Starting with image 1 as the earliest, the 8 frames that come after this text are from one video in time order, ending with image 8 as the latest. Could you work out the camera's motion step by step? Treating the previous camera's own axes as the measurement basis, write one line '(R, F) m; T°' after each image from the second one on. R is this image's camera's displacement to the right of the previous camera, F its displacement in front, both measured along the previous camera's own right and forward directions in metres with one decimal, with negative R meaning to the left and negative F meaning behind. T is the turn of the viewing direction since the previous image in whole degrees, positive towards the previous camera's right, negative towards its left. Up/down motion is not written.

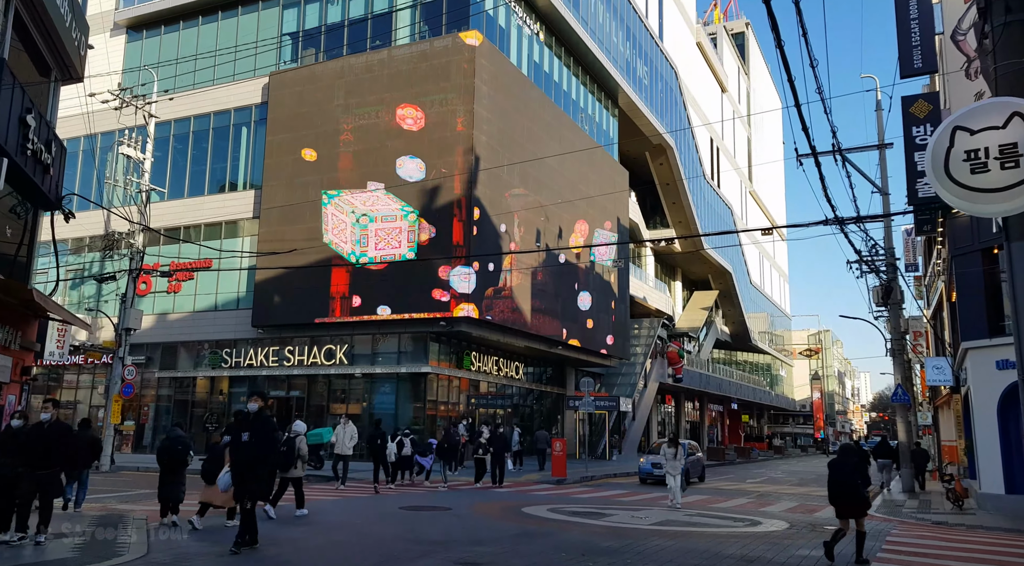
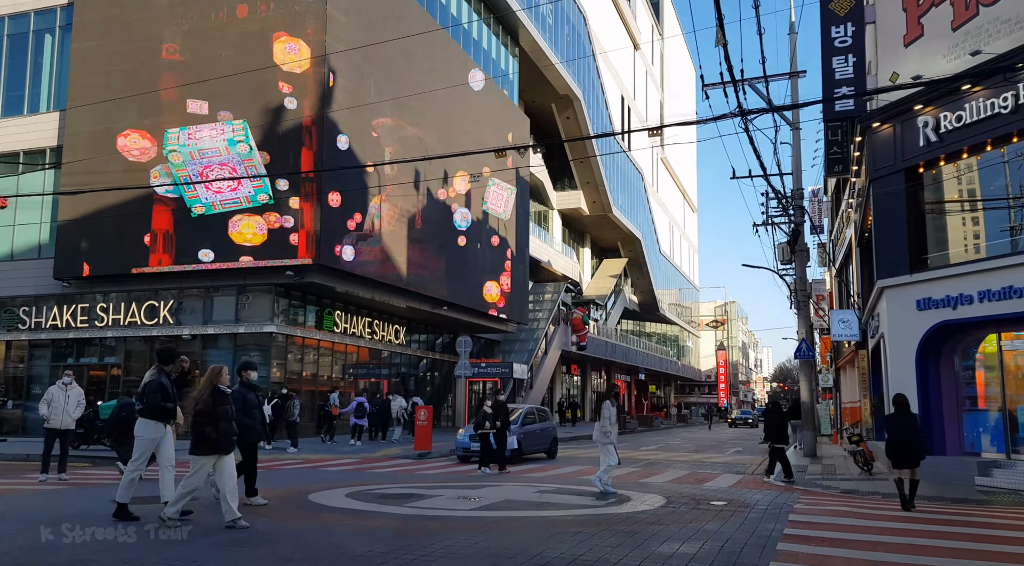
(+1.9, +4.0) m; +6°
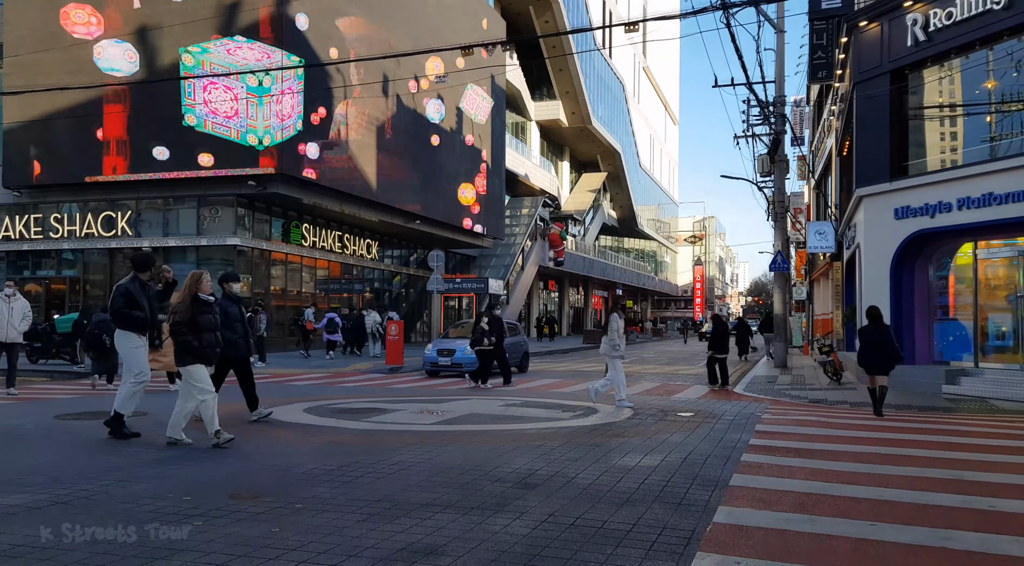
(+0.2, +0.5) m; +2°
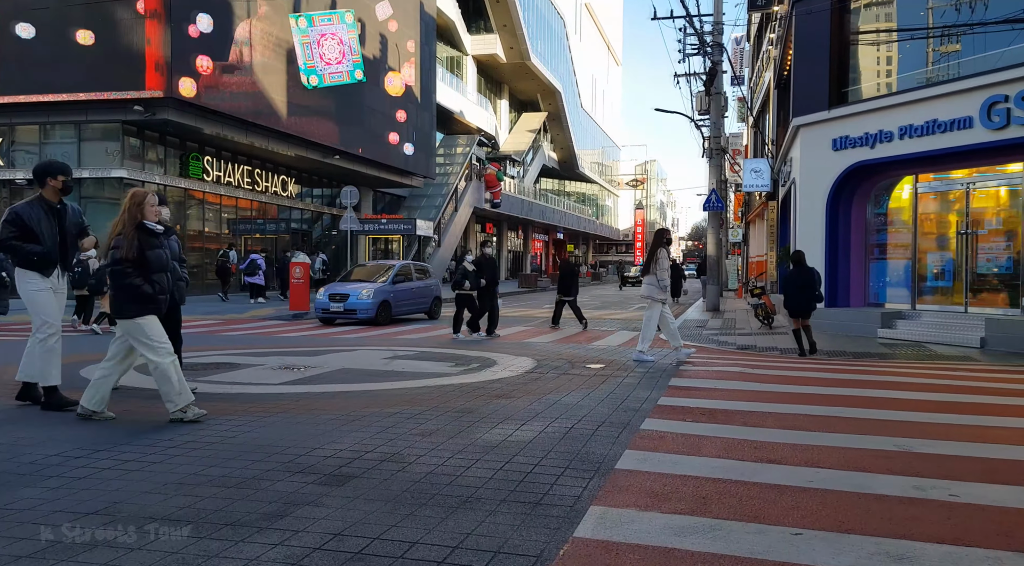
(+0.7, +1.6) m; +4°
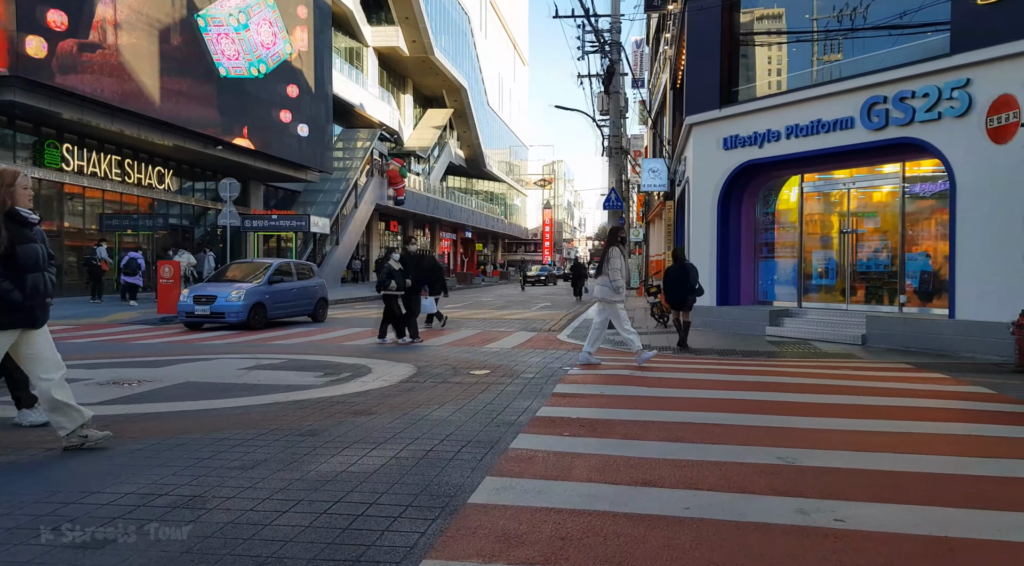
(+0.4, +0.7) m; +7°
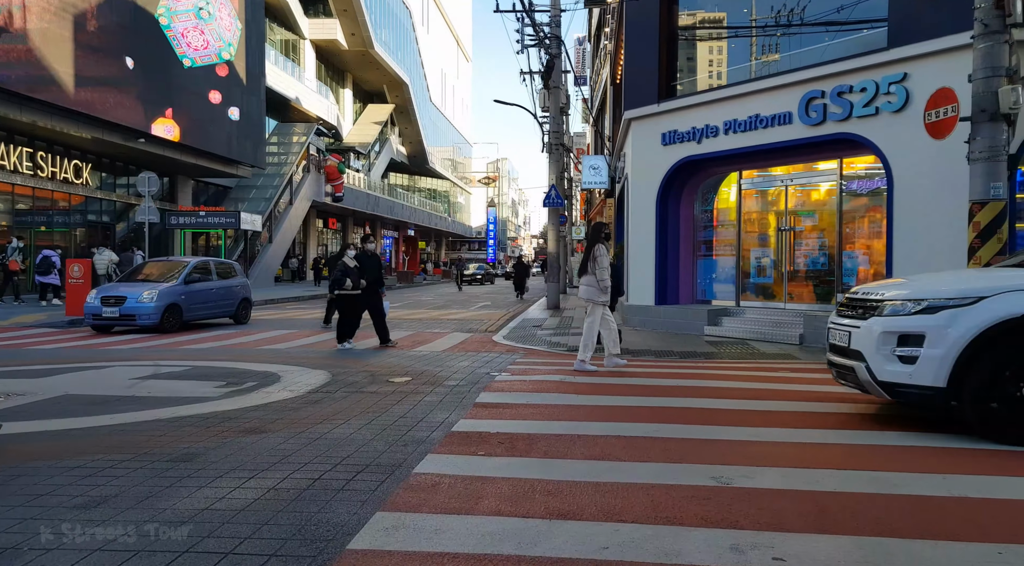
(+0.2, +0.6) m; +4°
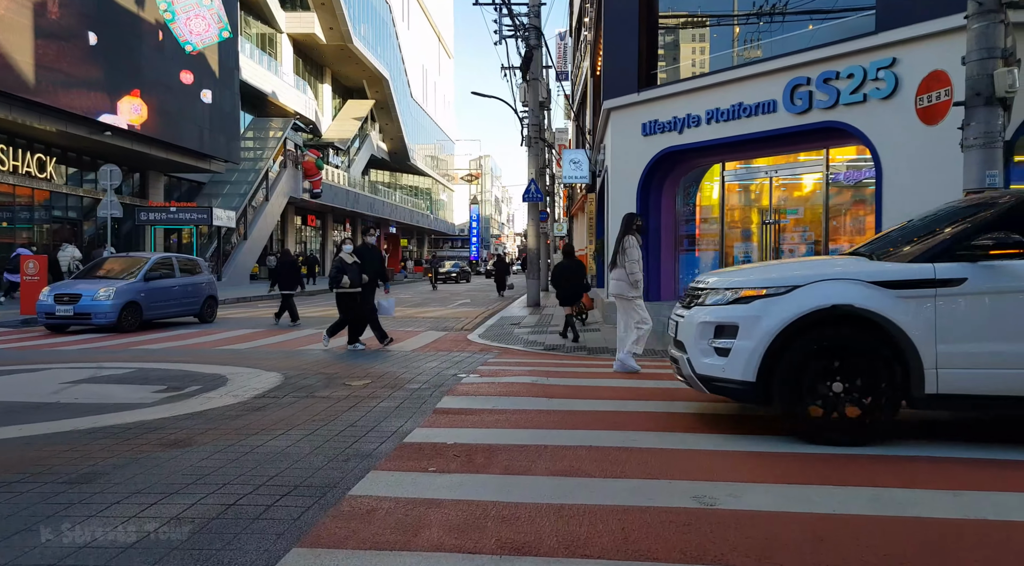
(+0.2, +0.6) m; +1°
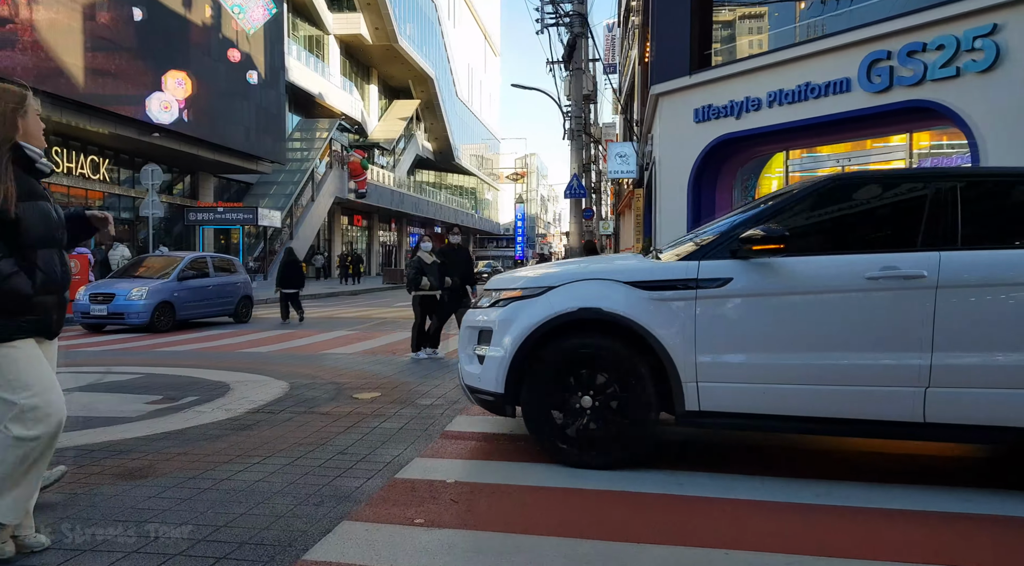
(+0.2, +0.9) m; -4°
